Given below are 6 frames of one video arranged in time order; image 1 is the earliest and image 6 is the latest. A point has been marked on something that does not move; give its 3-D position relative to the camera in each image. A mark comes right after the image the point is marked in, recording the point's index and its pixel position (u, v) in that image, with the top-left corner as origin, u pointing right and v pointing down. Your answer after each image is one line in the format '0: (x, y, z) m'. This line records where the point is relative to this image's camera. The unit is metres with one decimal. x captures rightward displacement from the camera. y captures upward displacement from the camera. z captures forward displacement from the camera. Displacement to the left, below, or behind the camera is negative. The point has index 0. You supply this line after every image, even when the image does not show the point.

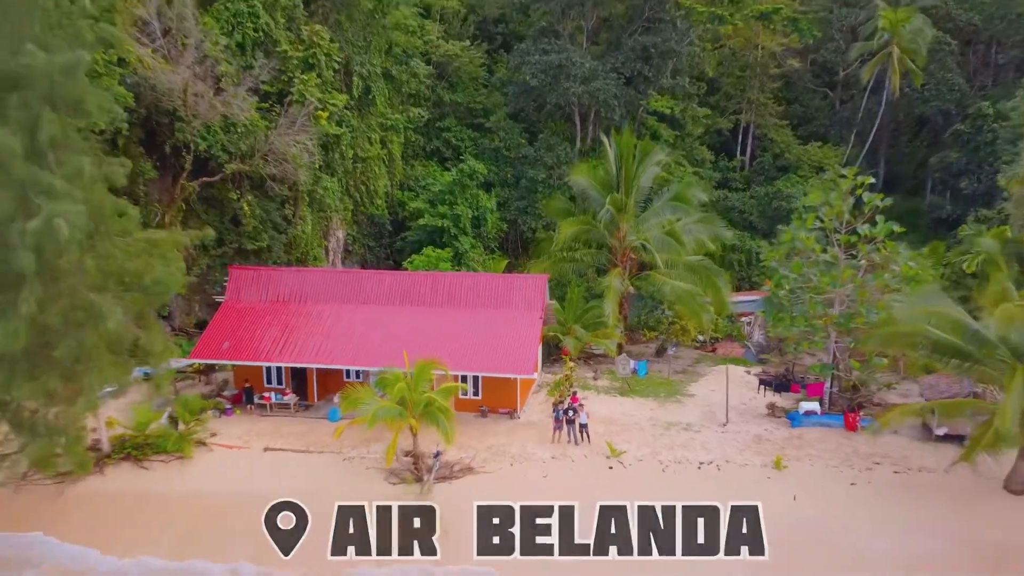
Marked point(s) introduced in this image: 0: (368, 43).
0: (-2.3, +3.8, +13.6) m
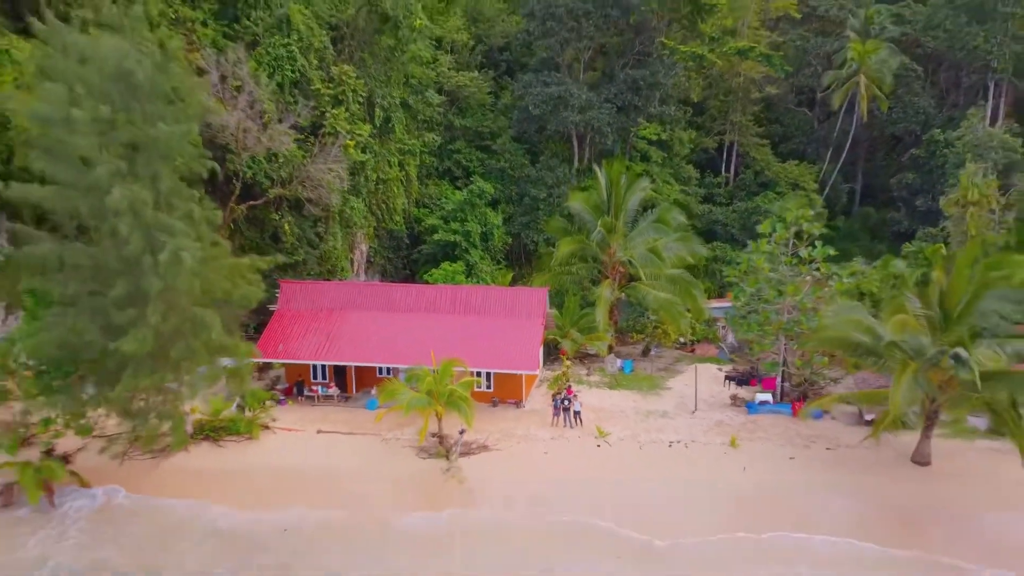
0: (-2.2, +3.7, +15.2) m
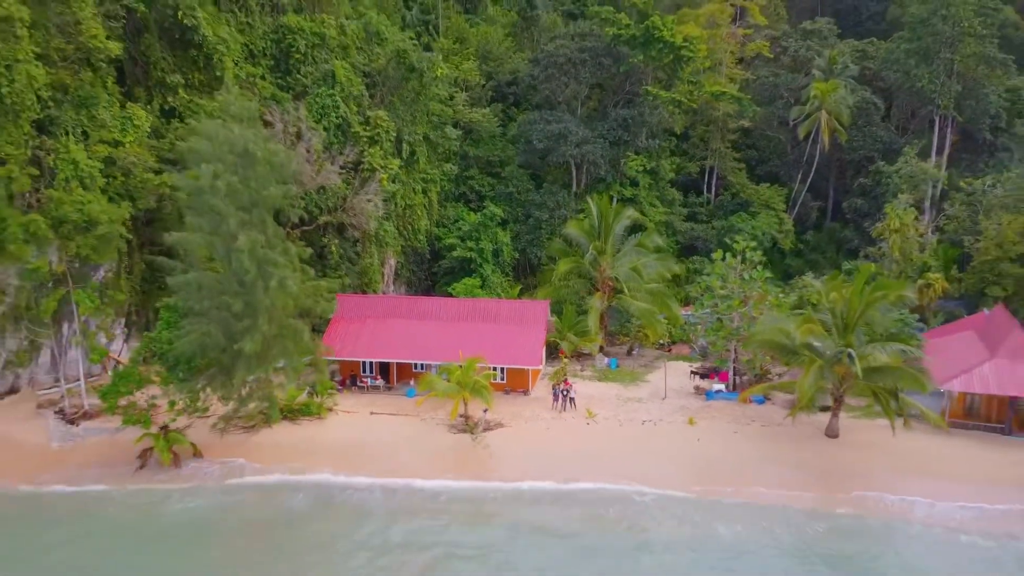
0: (-2.0, +3.5, +17.8) m
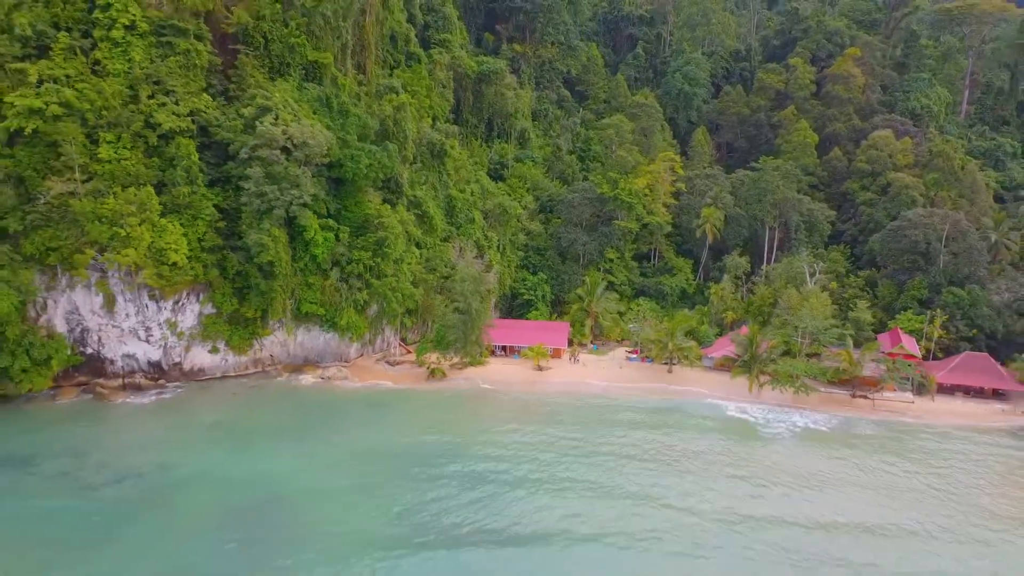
0: (-0.4, +2.5, +36.9) m
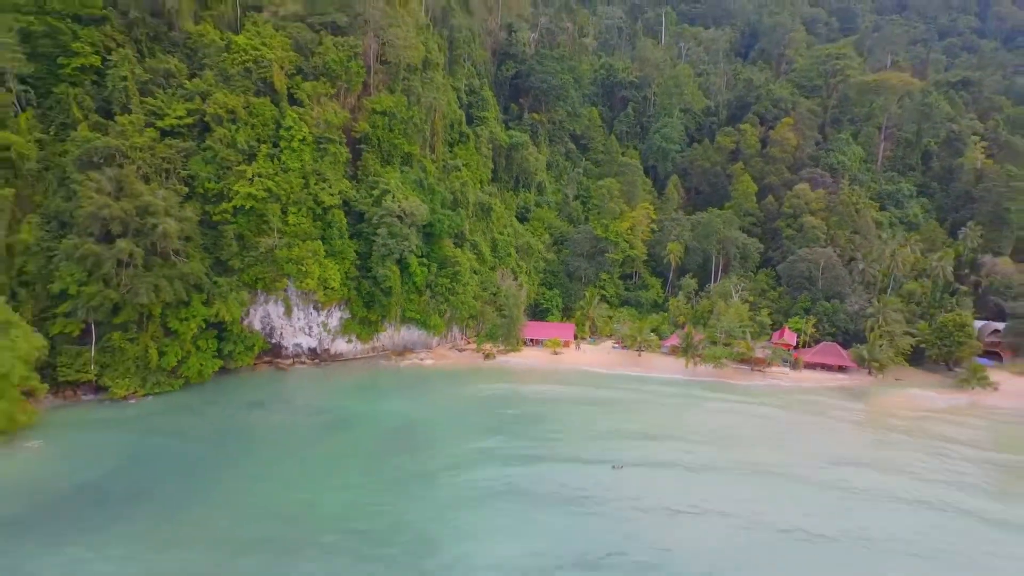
0: (+1.1, +1.7, +53.4) m
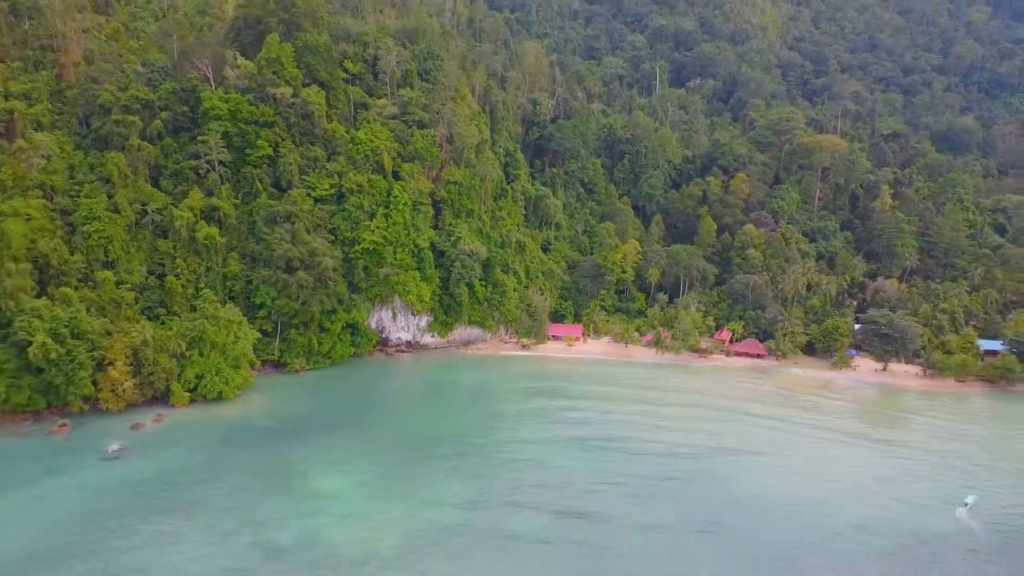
0: (+3.5, +0.7, +76.0) m
